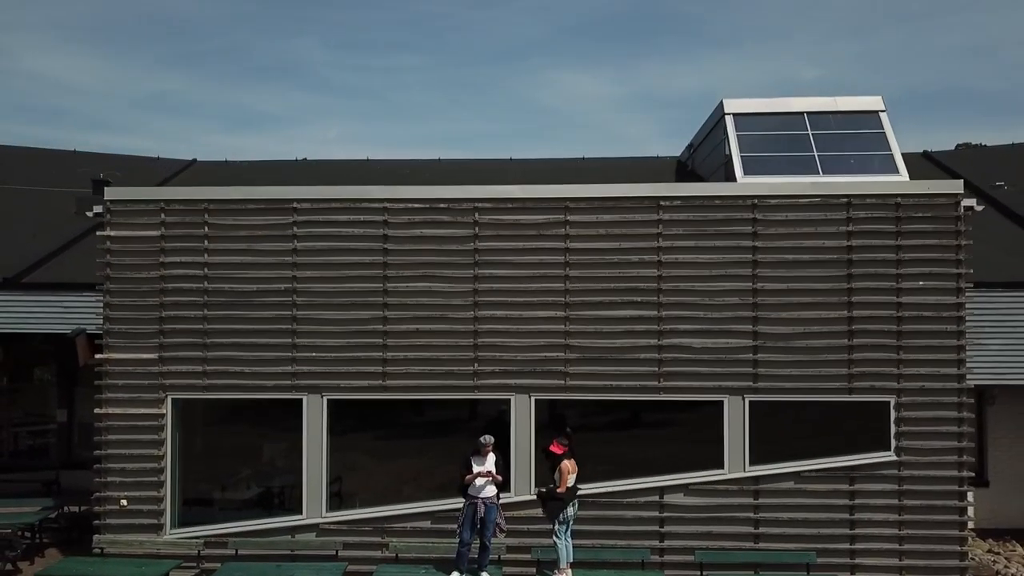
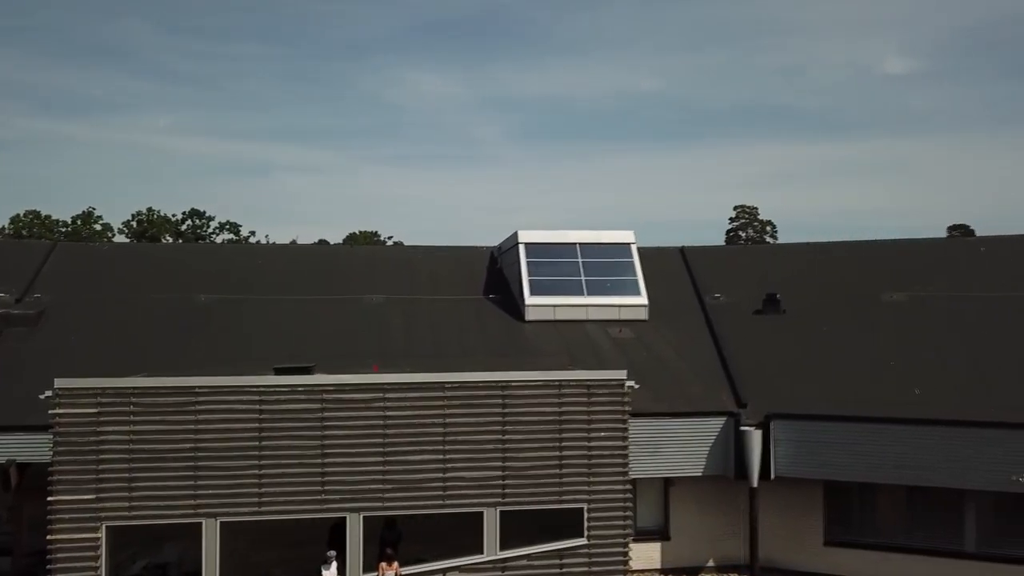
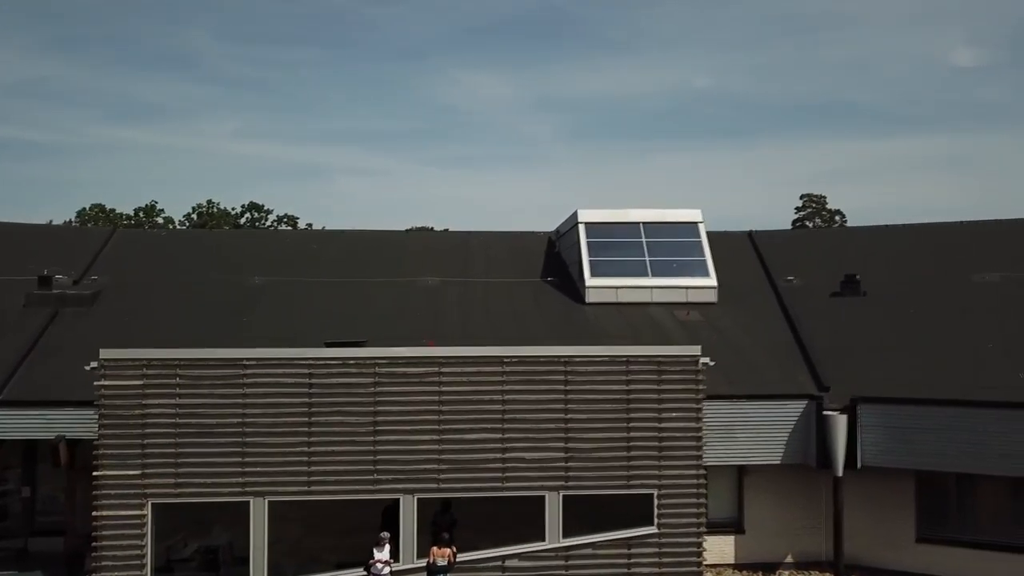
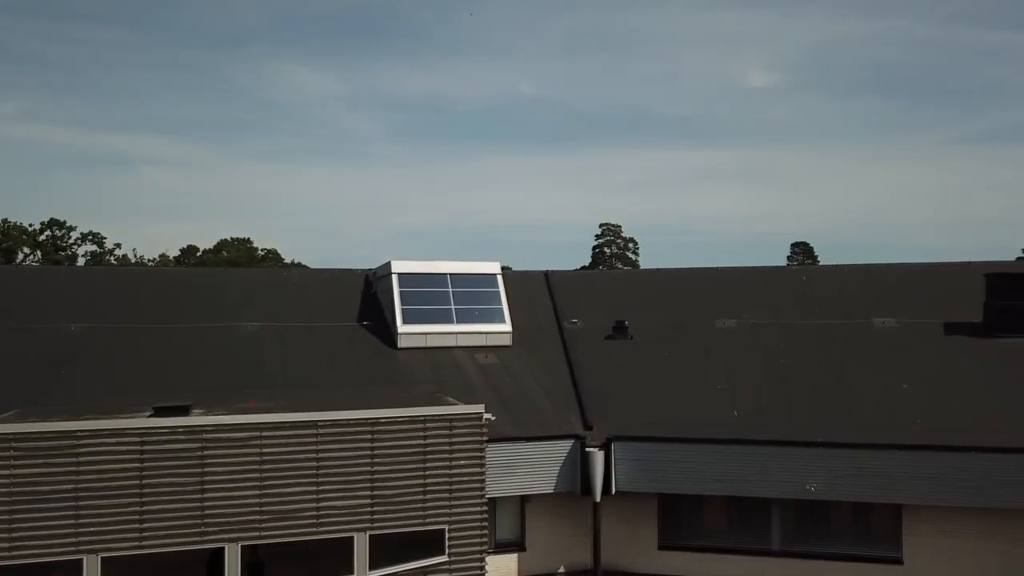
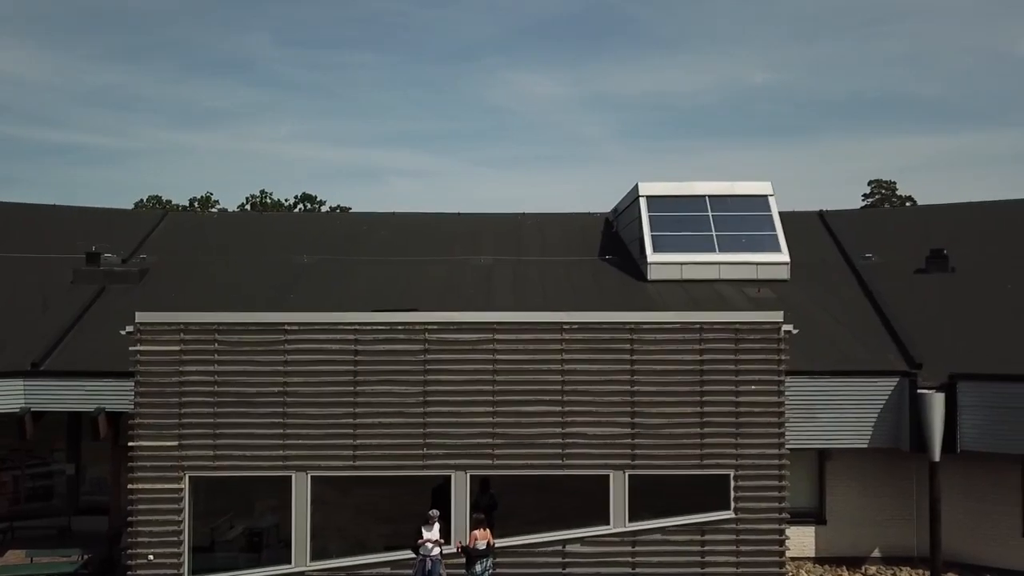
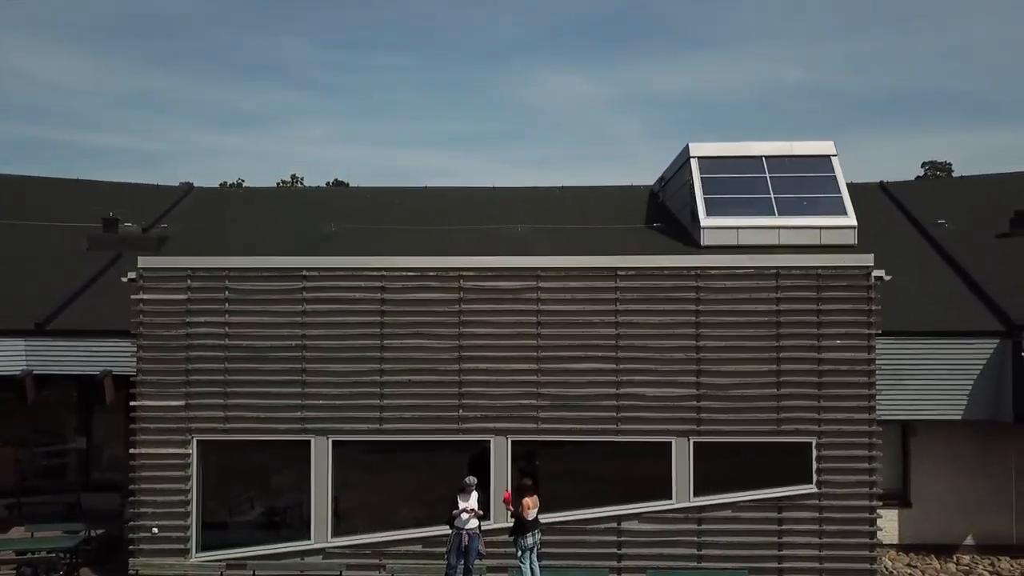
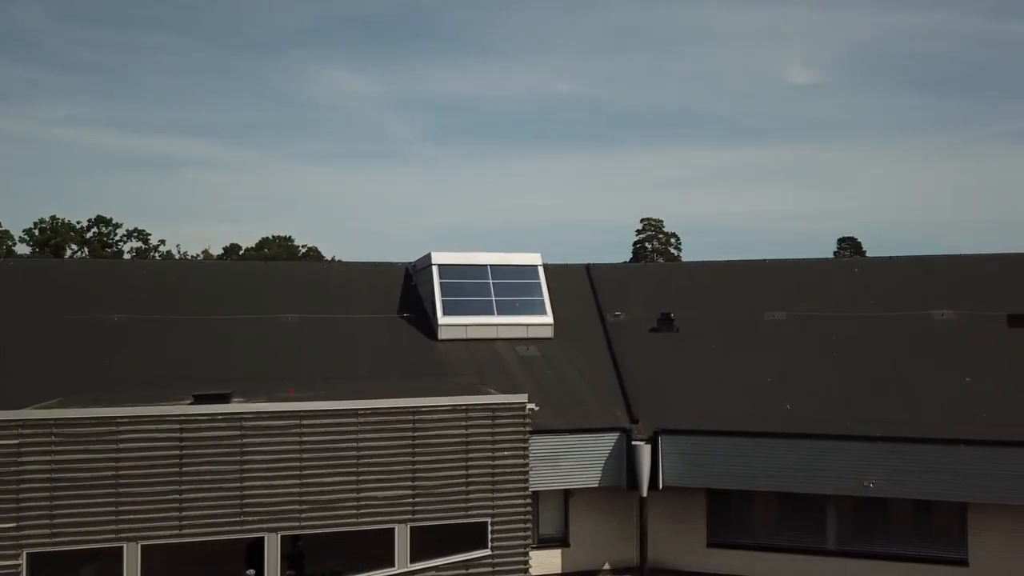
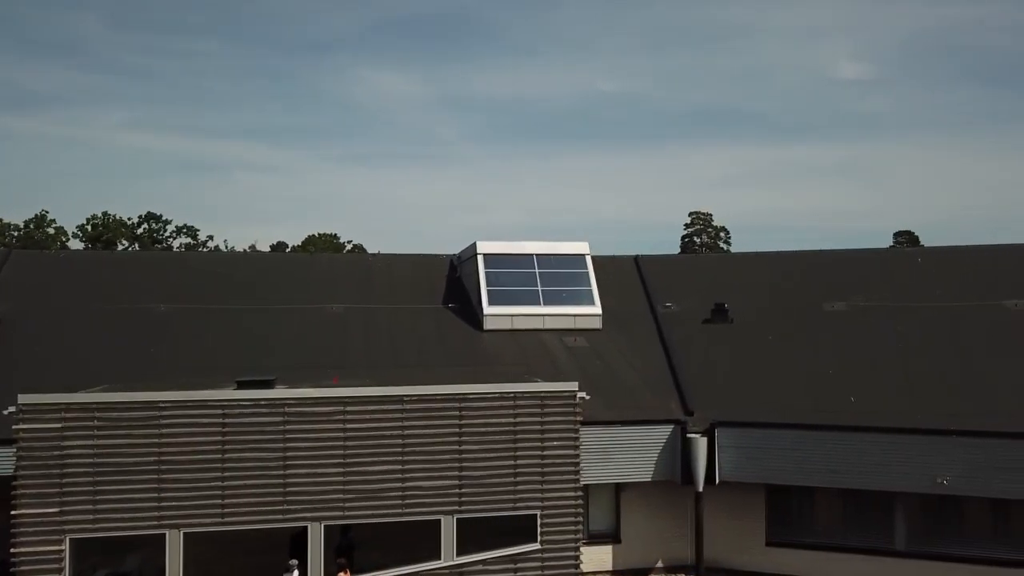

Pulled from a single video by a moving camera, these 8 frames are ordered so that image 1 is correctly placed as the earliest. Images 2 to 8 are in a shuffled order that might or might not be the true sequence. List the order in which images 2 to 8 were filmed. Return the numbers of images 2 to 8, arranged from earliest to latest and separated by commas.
6, 5, 3, 2, 8, 7, 4
